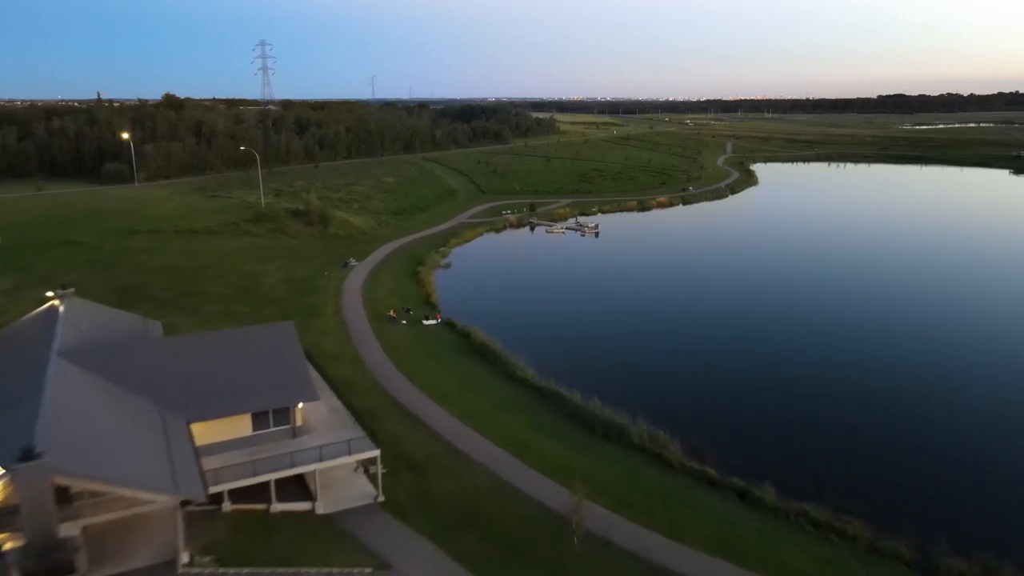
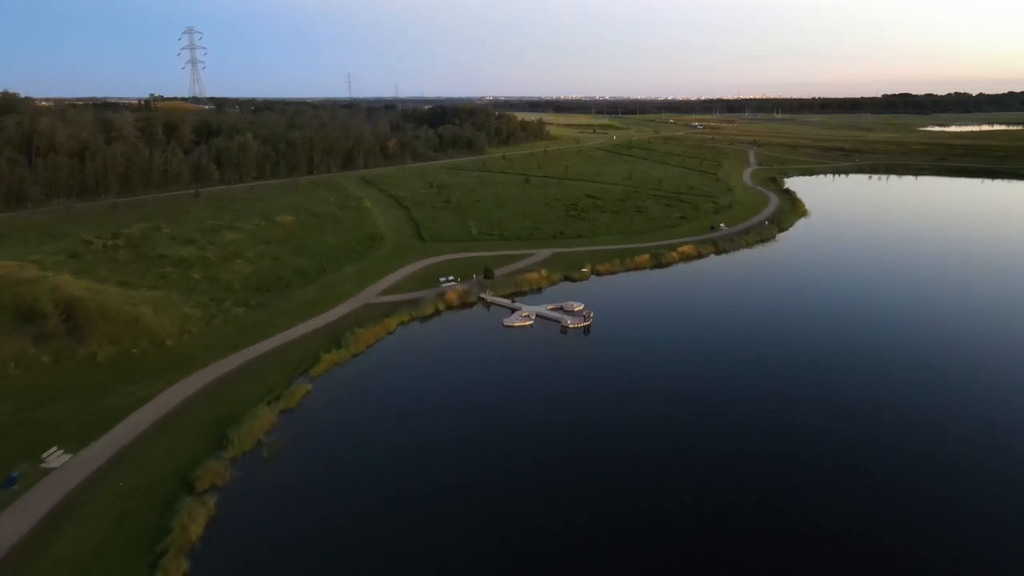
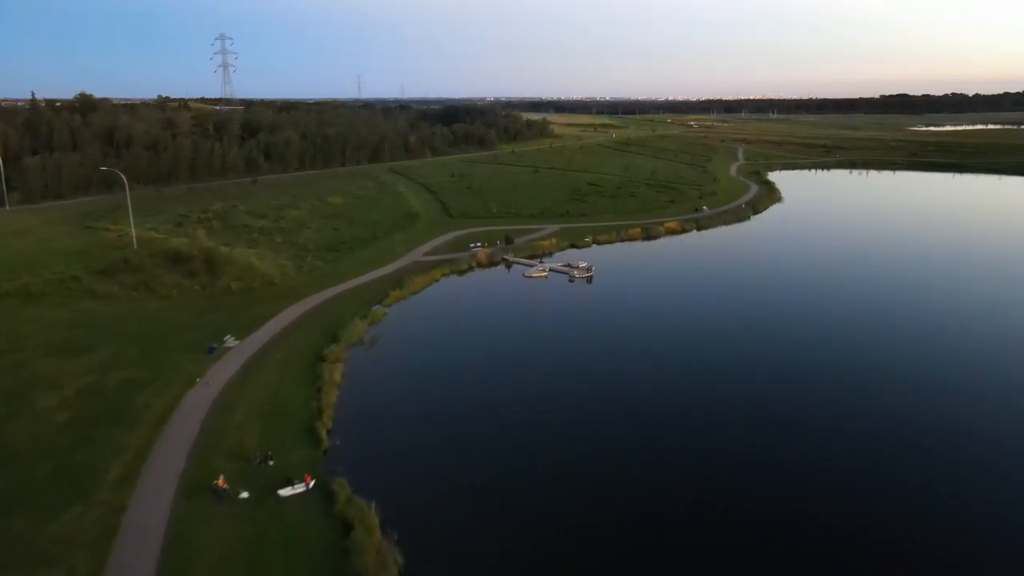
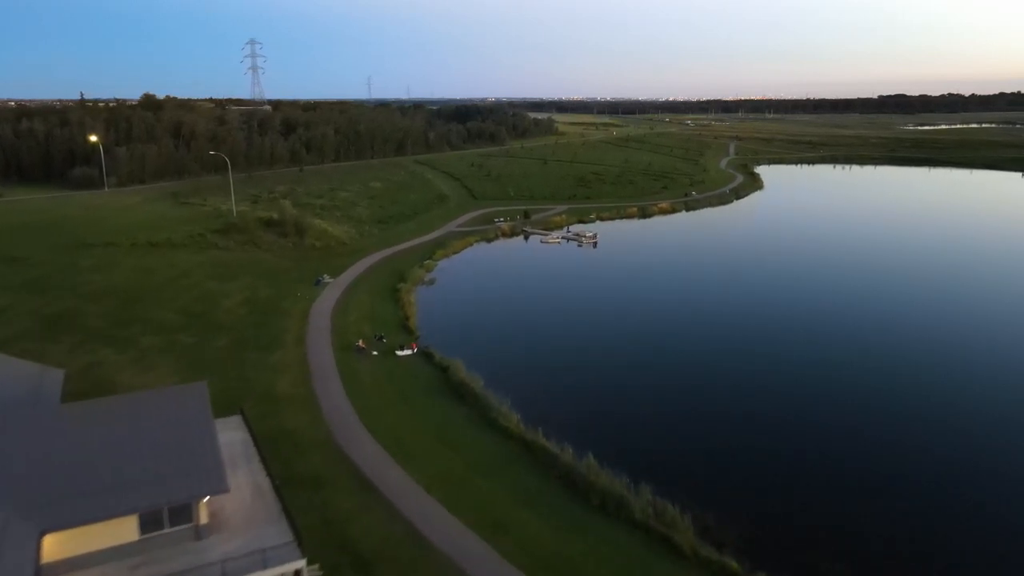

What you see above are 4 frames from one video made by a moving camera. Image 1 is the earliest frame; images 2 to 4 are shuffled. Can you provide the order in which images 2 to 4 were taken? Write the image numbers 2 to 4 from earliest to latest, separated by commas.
4, 3, 2
